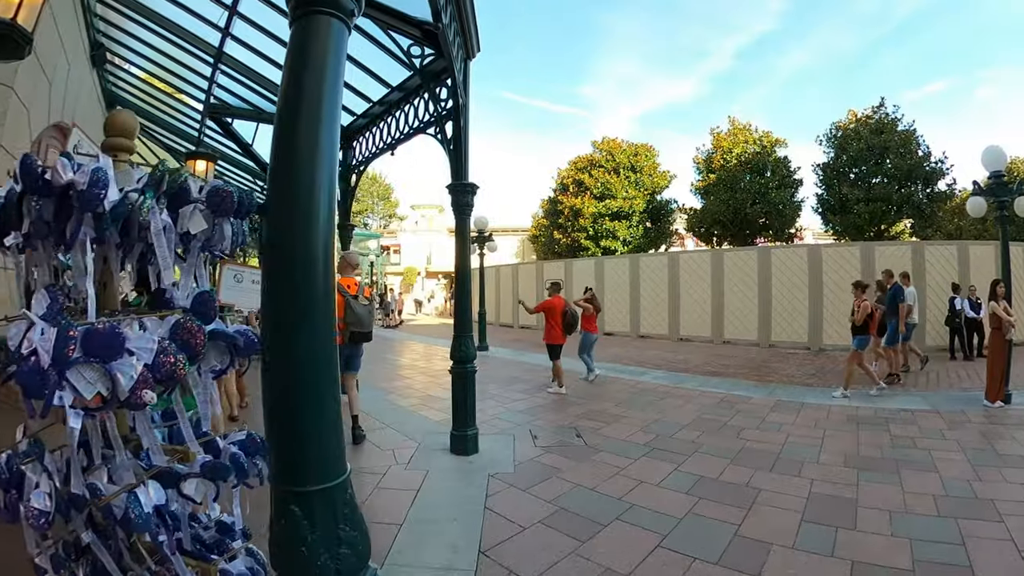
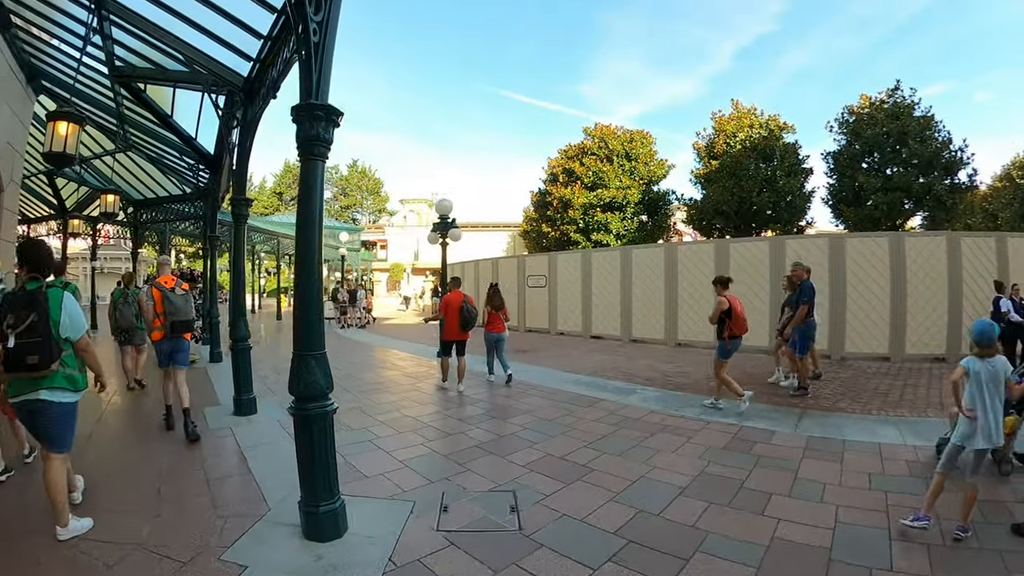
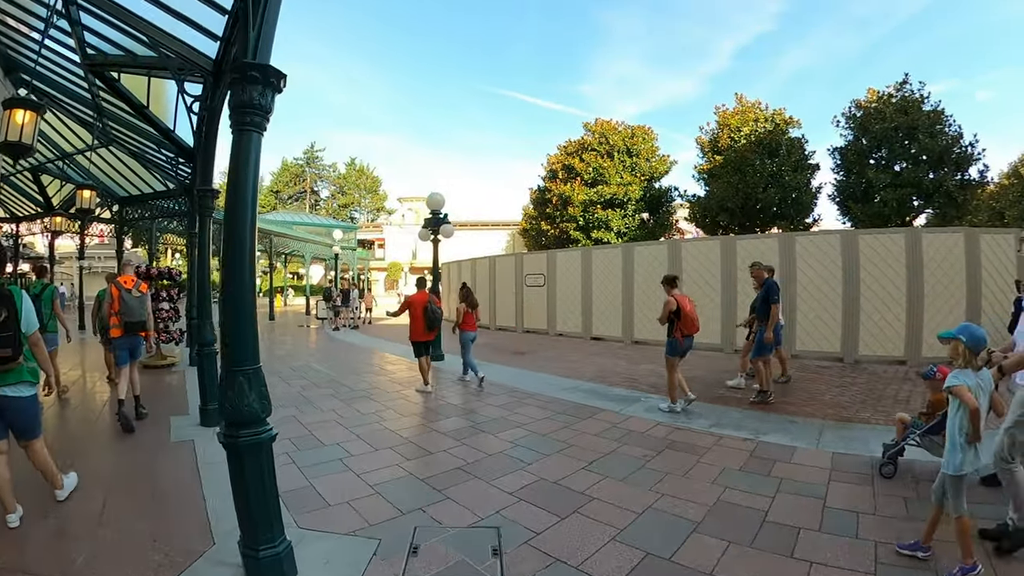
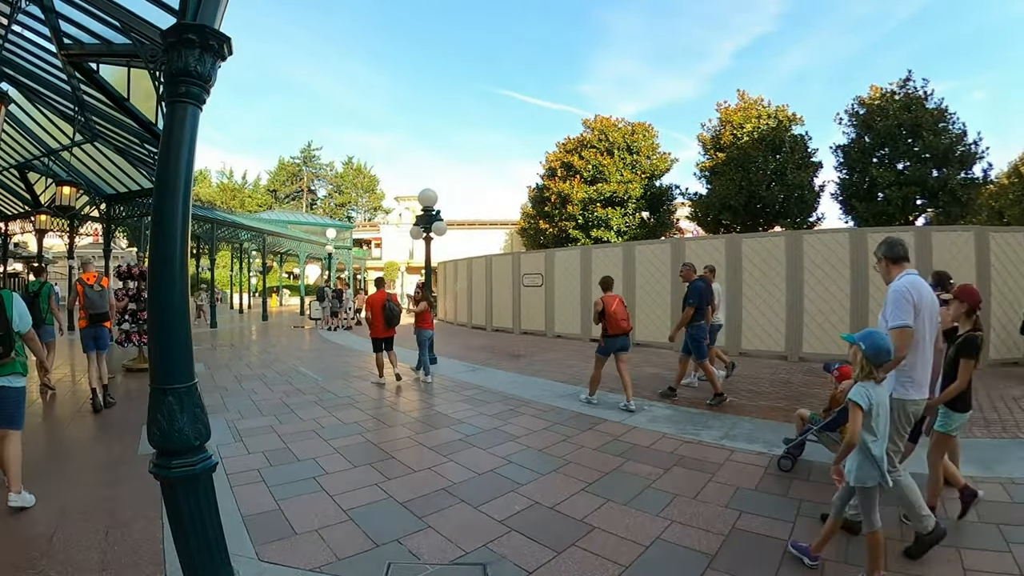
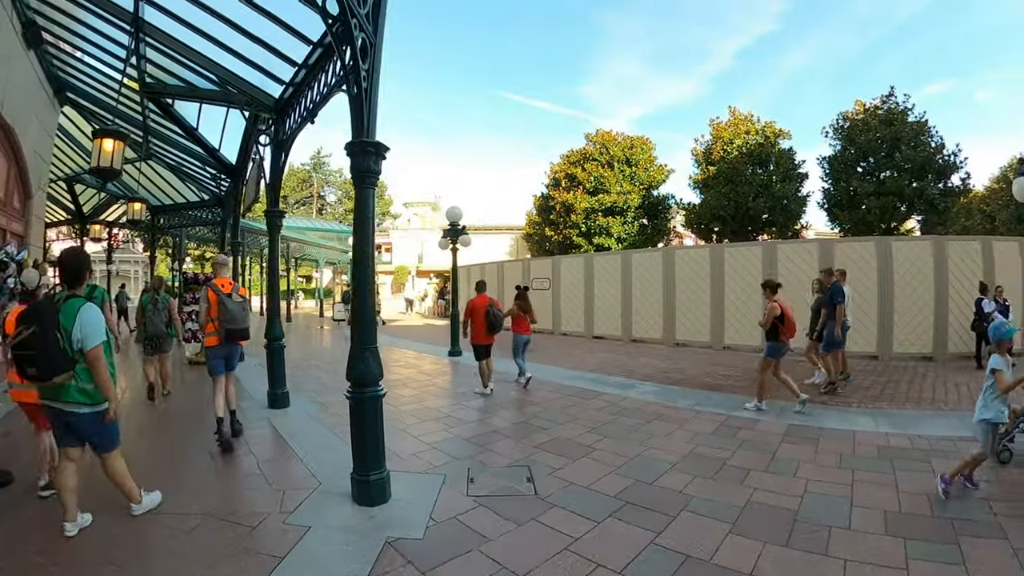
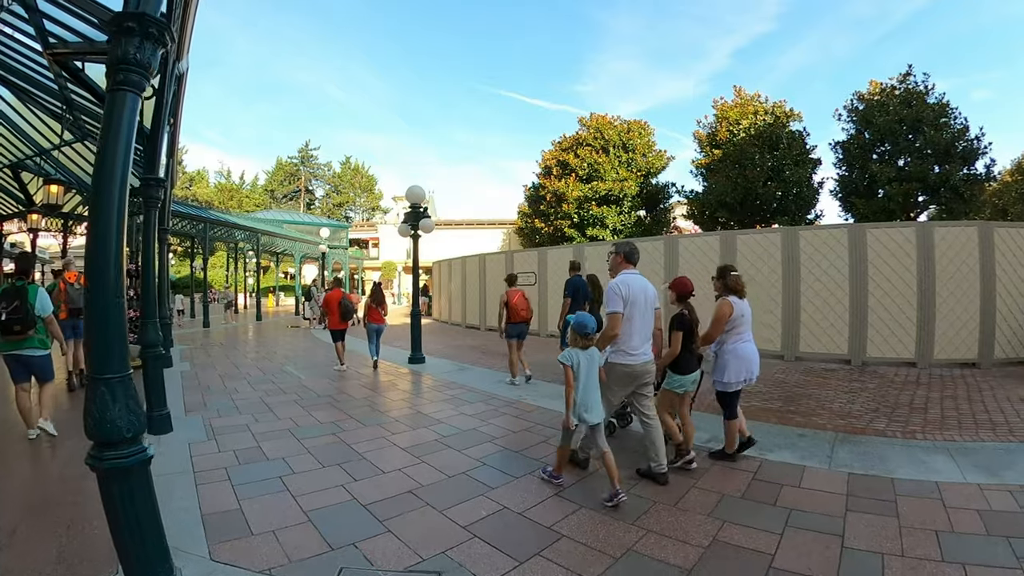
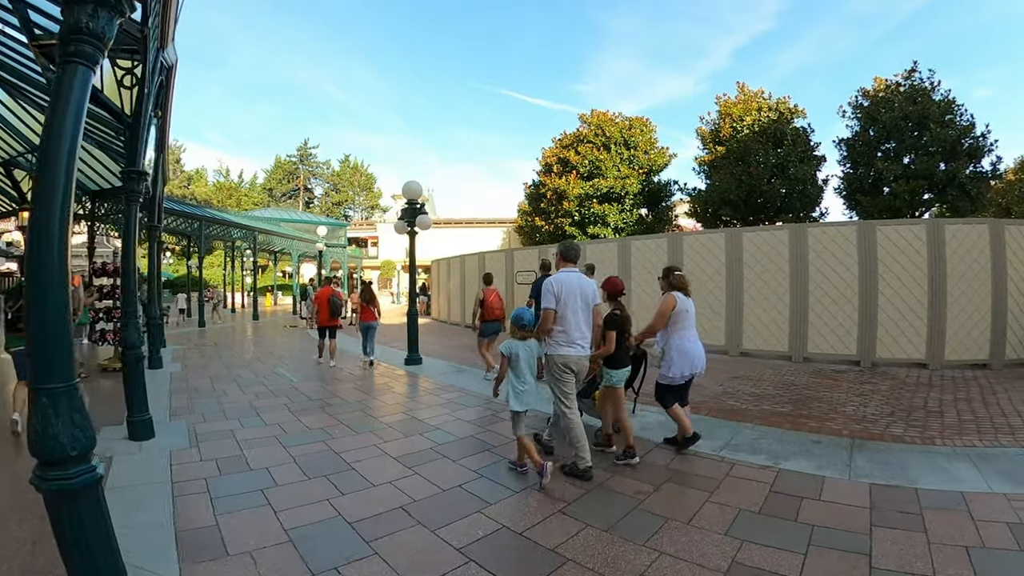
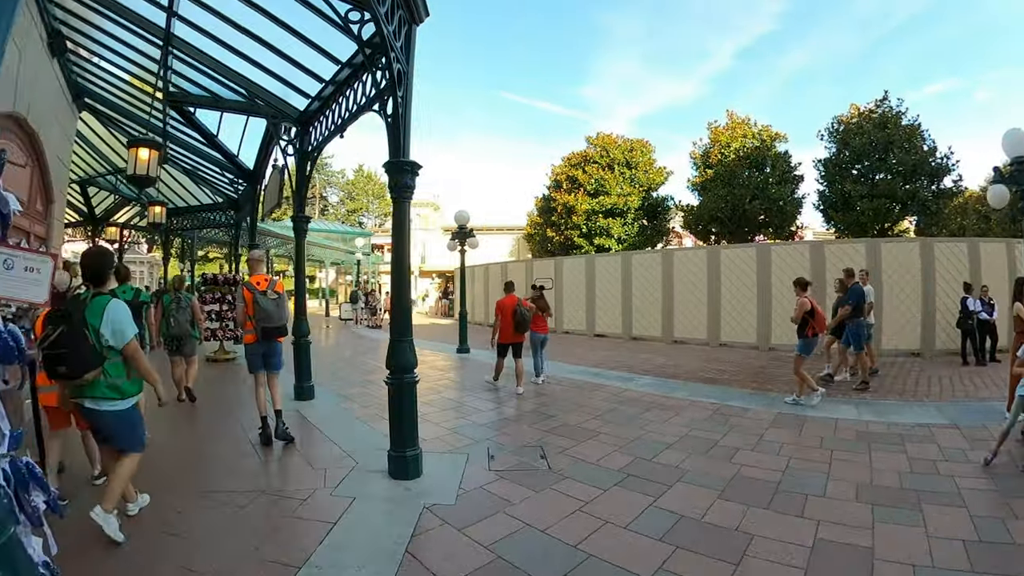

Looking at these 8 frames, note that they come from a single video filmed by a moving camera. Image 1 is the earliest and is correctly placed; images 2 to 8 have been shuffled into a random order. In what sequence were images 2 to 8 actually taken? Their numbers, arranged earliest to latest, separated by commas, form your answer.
8, 5, 2, 3, 4, 6, 7
